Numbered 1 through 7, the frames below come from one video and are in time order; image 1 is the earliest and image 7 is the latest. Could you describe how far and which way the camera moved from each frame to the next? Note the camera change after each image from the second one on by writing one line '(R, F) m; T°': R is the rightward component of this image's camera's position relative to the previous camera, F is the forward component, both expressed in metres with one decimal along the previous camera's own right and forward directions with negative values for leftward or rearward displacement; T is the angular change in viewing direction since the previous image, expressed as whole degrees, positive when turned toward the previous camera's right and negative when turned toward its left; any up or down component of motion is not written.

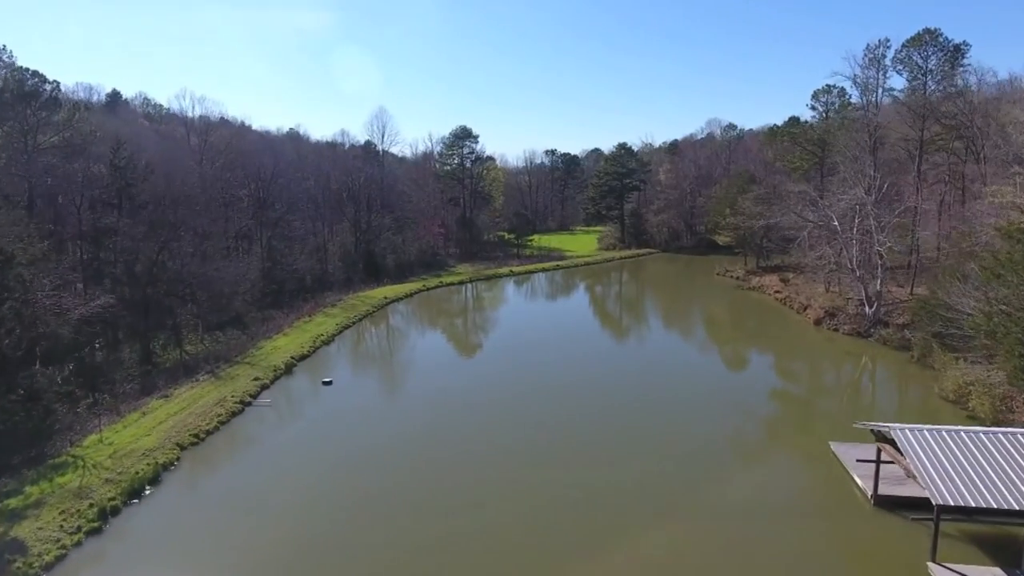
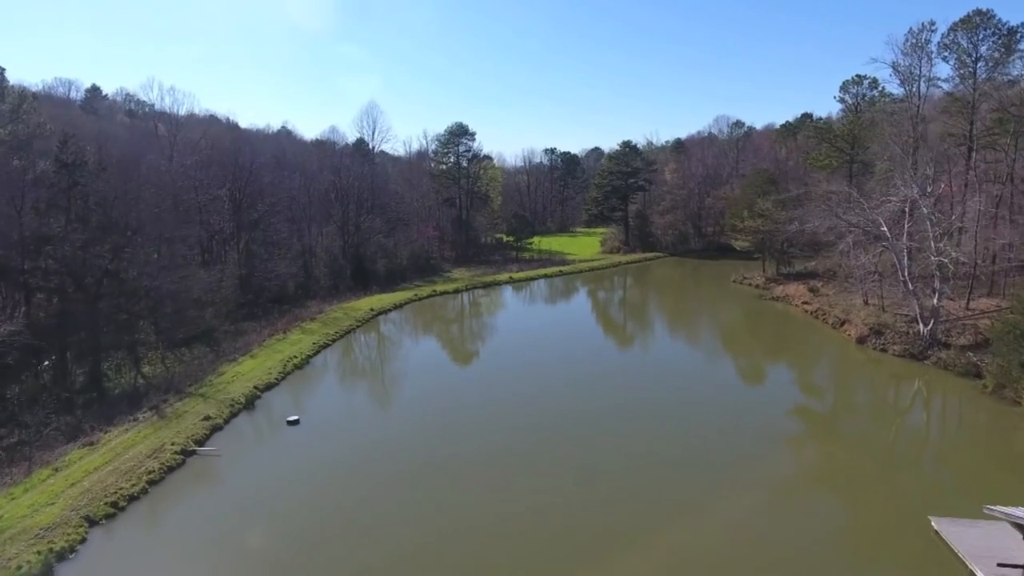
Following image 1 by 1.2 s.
(-0.1, +2.6) m; 0°
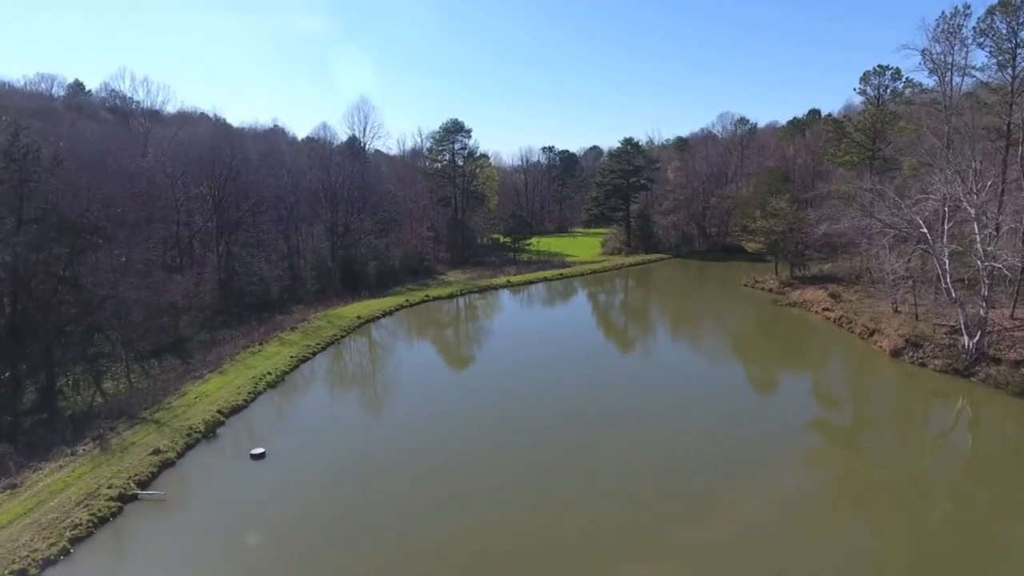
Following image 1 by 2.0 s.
(-0.1, +1.8) m; 0°
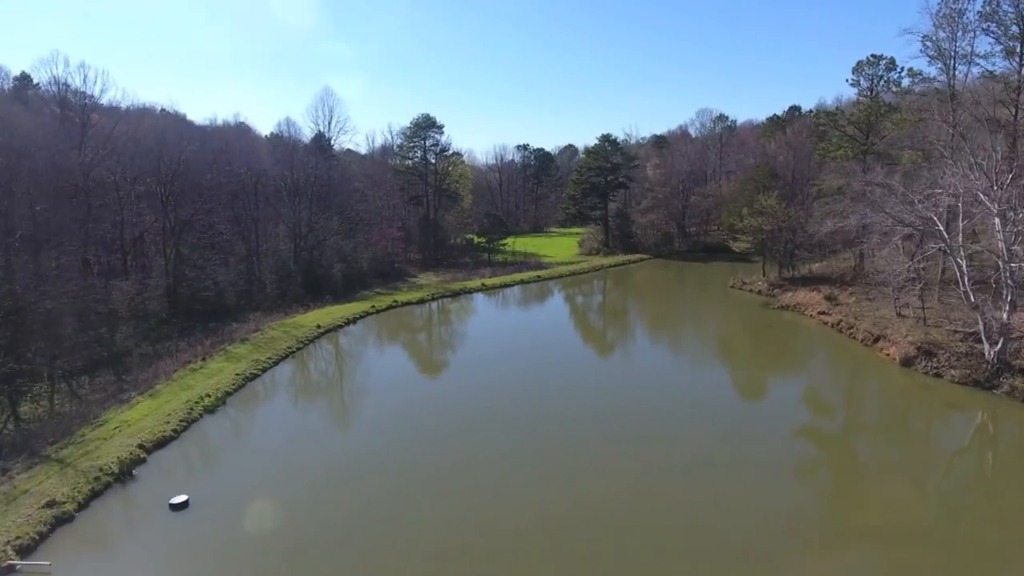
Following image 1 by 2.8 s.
(0.0, +1.8) m; +2°
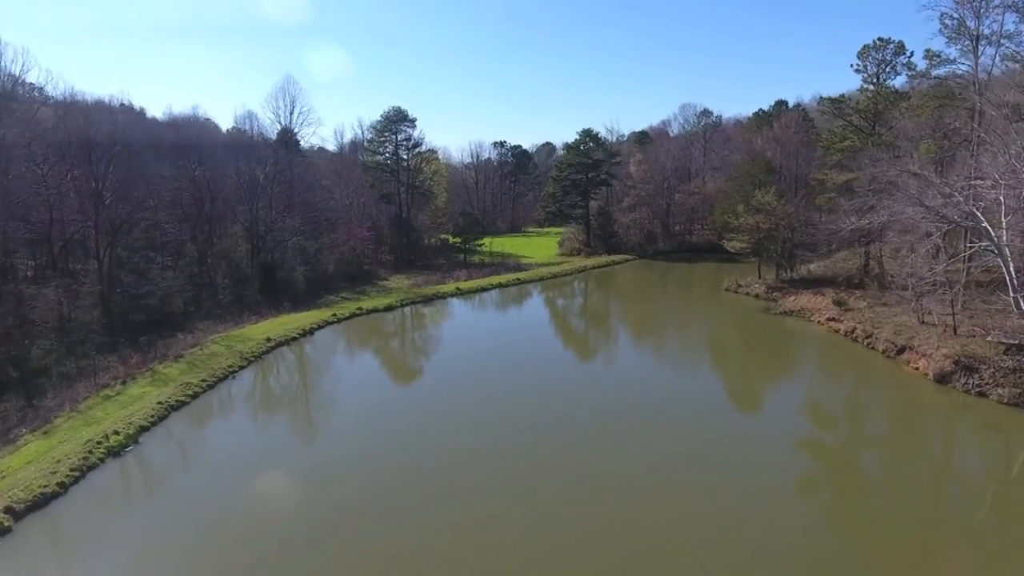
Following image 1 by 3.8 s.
(0.0, +2.3) m; +2°
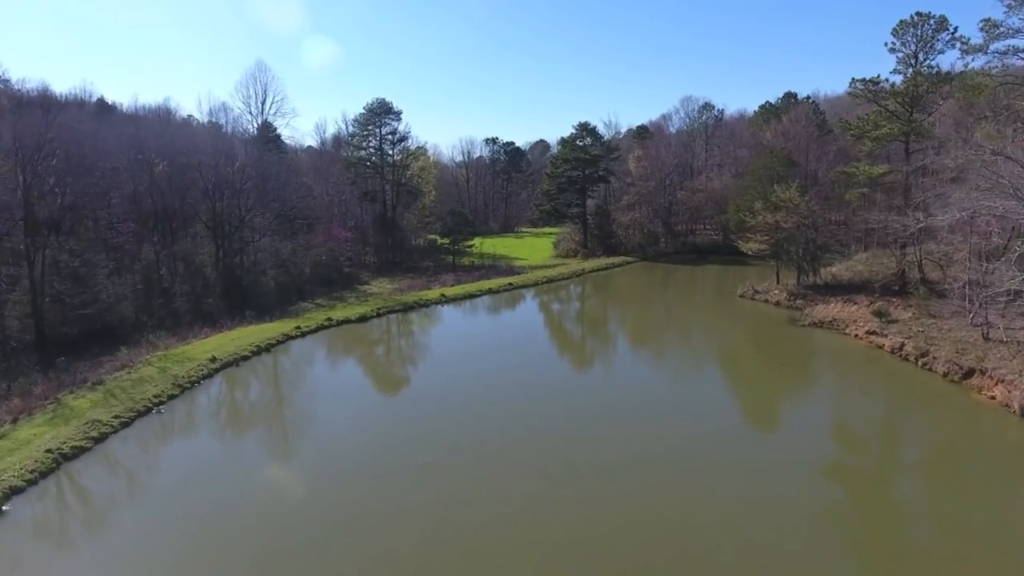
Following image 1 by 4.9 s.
(+0.1, +2.6) m; +1°
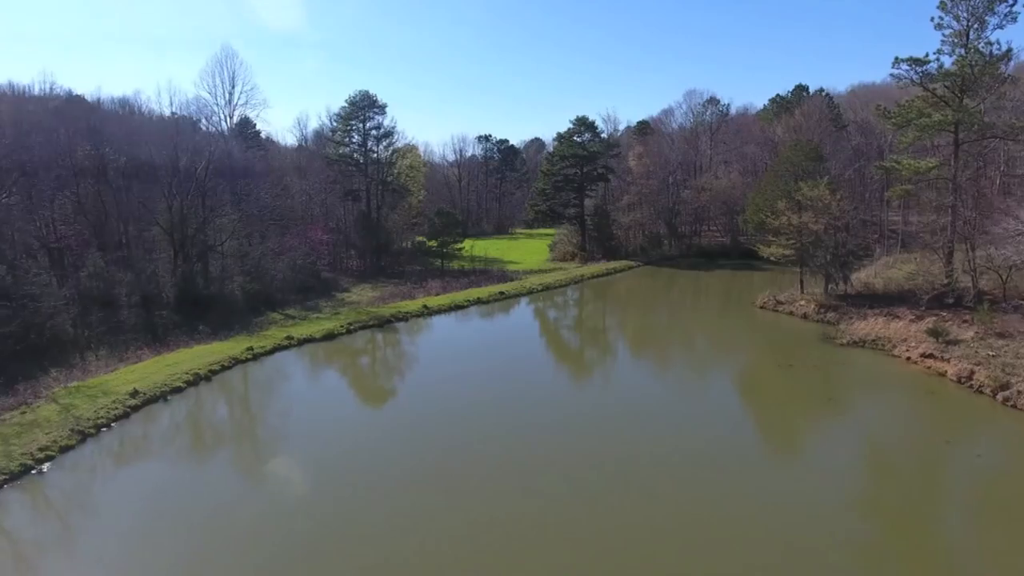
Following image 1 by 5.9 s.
(+0.2, +2.6) m; 0°
